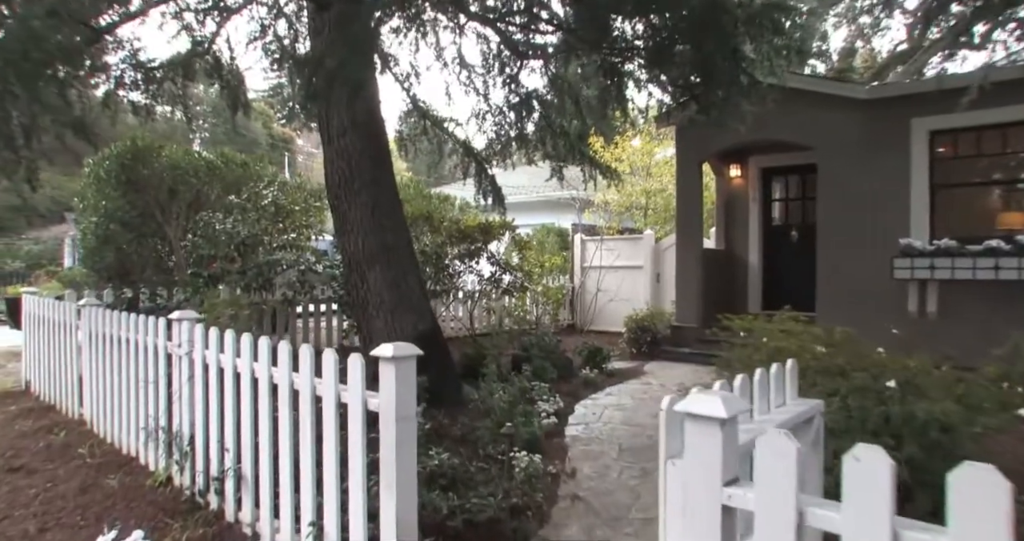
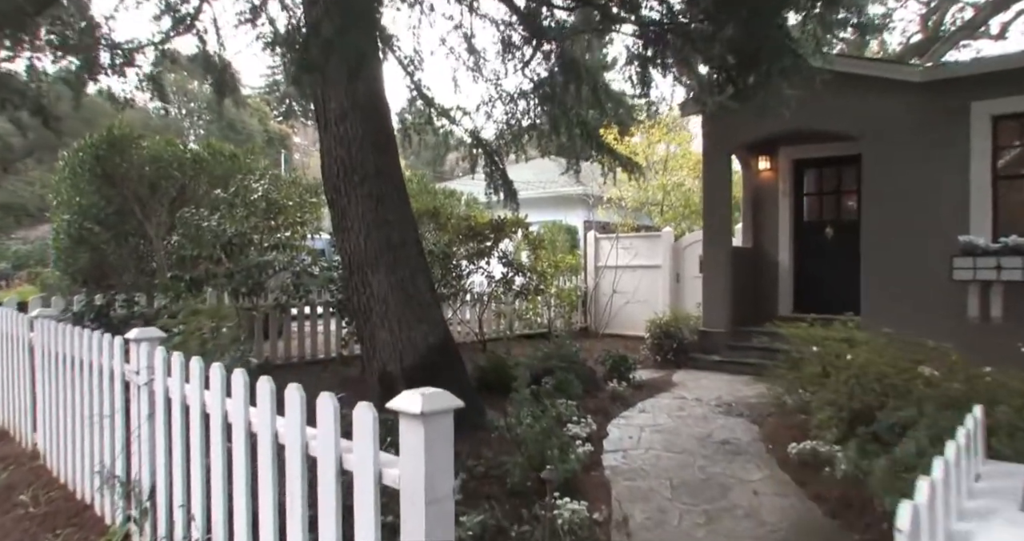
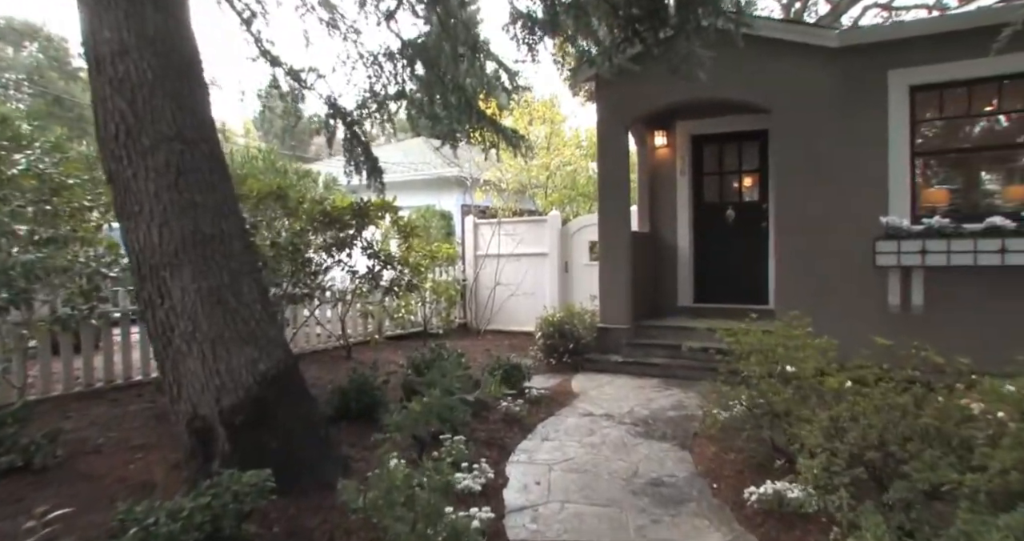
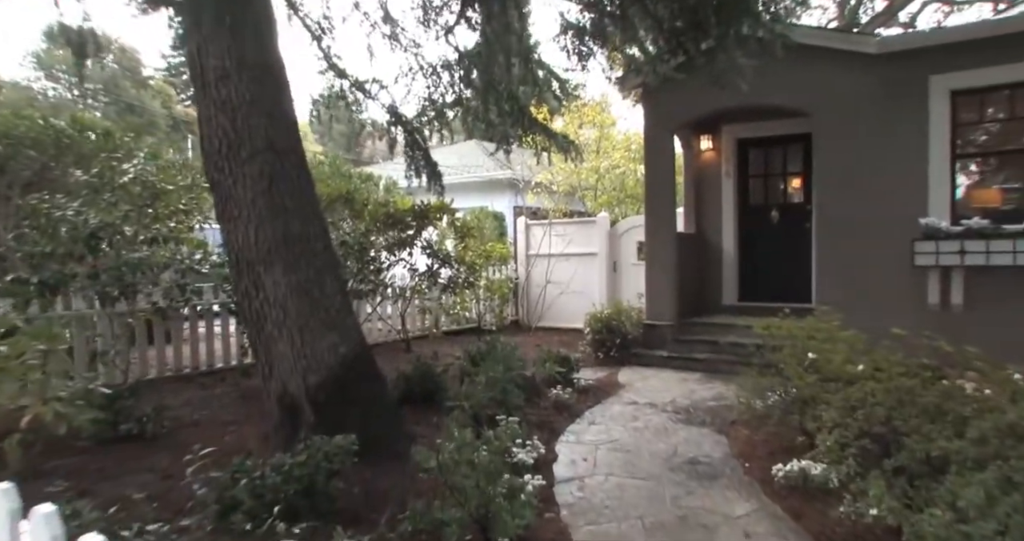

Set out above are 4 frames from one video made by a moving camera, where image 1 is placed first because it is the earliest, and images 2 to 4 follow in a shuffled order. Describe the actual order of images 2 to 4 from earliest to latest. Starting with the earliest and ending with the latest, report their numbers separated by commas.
2, 4, 3
